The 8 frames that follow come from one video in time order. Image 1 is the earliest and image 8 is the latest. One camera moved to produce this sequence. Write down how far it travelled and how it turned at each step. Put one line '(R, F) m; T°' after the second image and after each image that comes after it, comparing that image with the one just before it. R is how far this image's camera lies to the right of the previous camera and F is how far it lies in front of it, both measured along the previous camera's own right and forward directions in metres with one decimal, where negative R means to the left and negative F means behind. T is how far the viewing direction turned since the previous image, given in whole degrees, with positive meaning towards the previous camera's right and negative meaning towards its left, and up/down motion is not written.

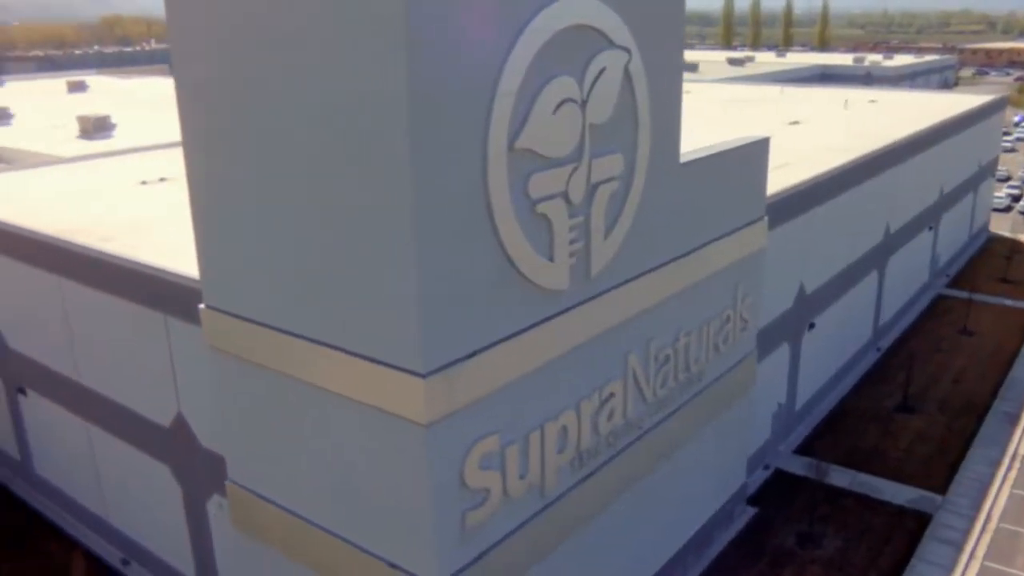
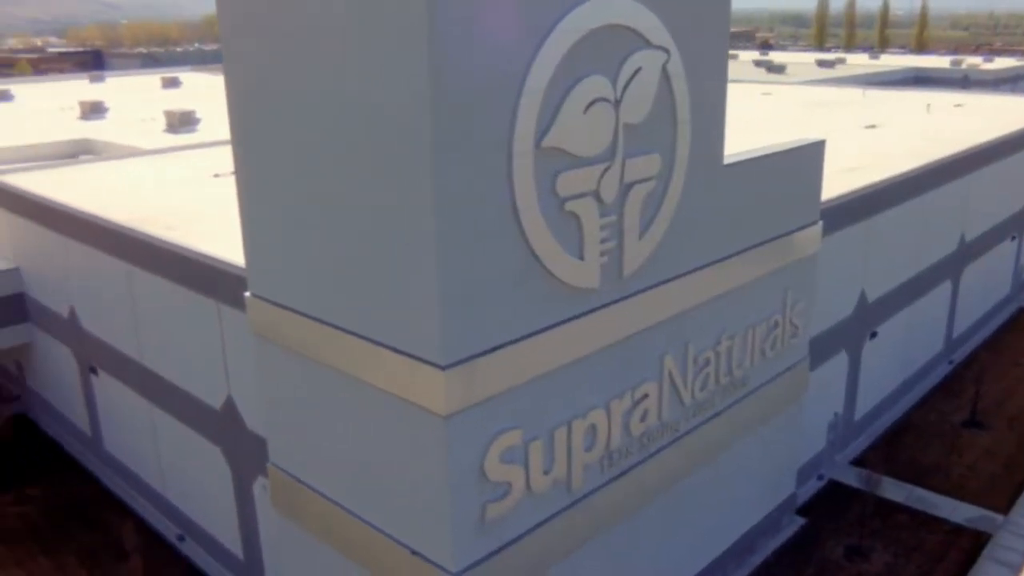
(+0.5, -0.1) m; -5°
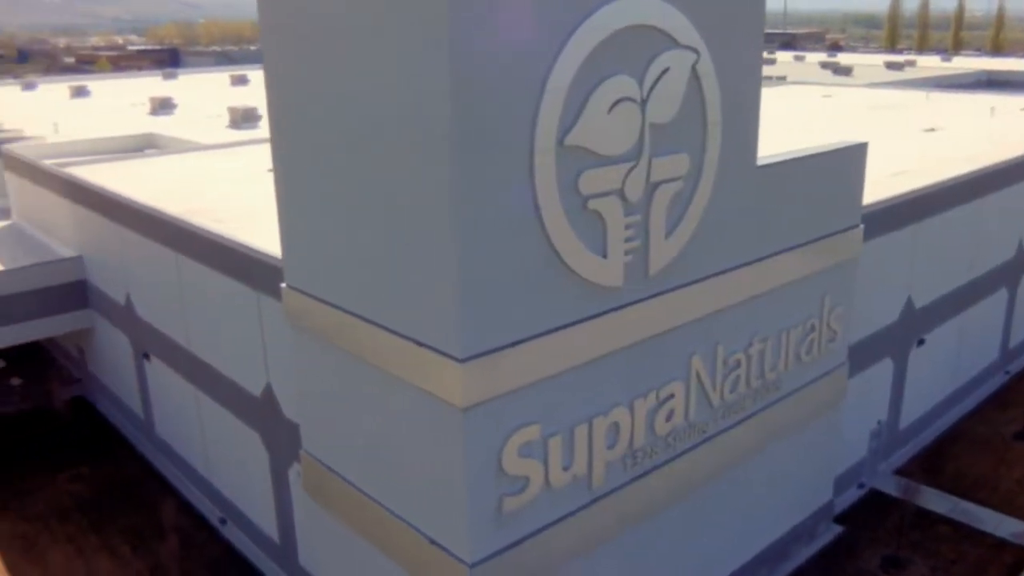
(+0.4, -0.1) m; -4°
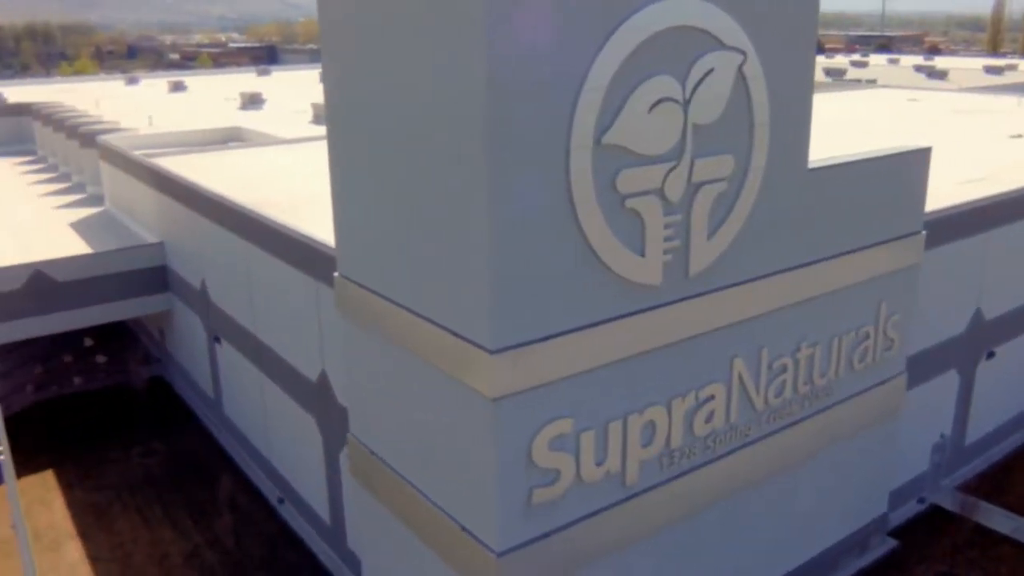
(+0.5, -0.2) m; -5°
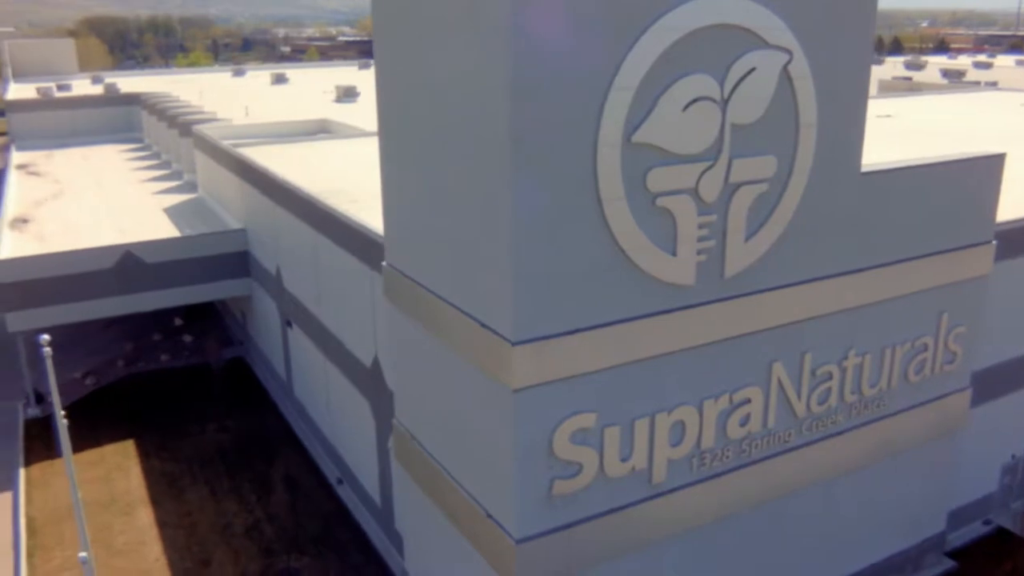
(+0.7, -0.1) m; -6°
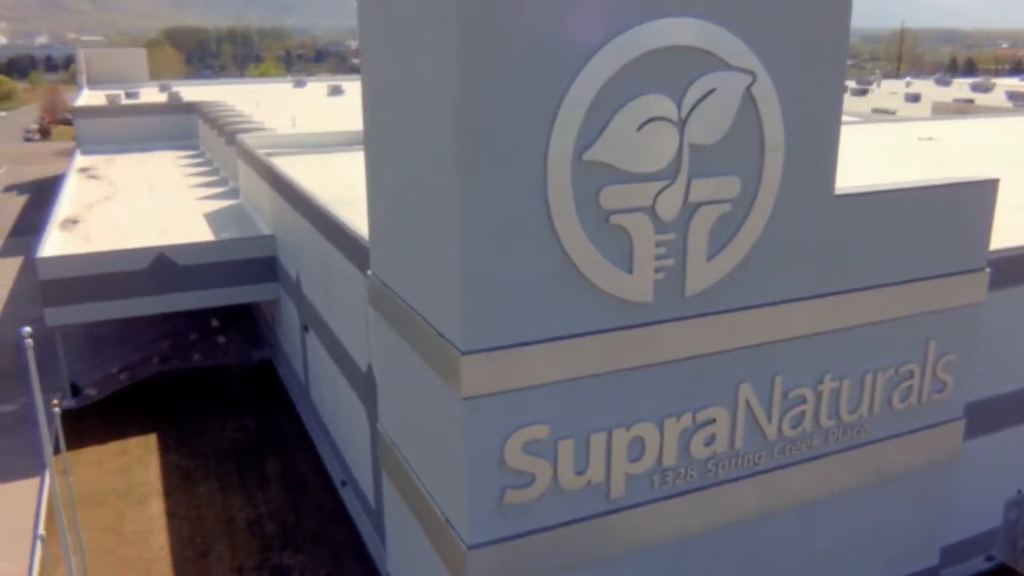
(+1.2, -0.2) m; -4°
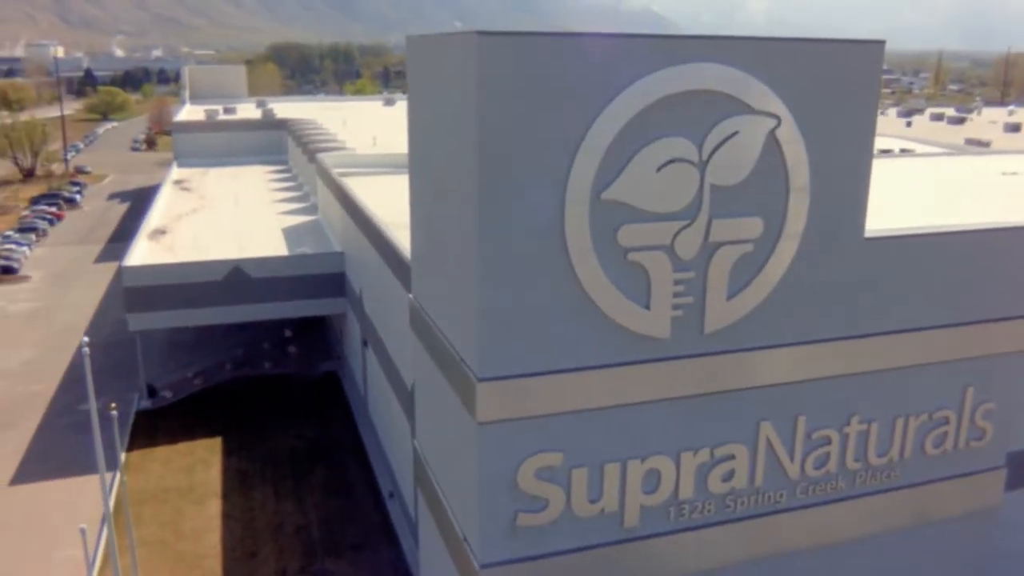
(+0.7, -0.4) m; -6°
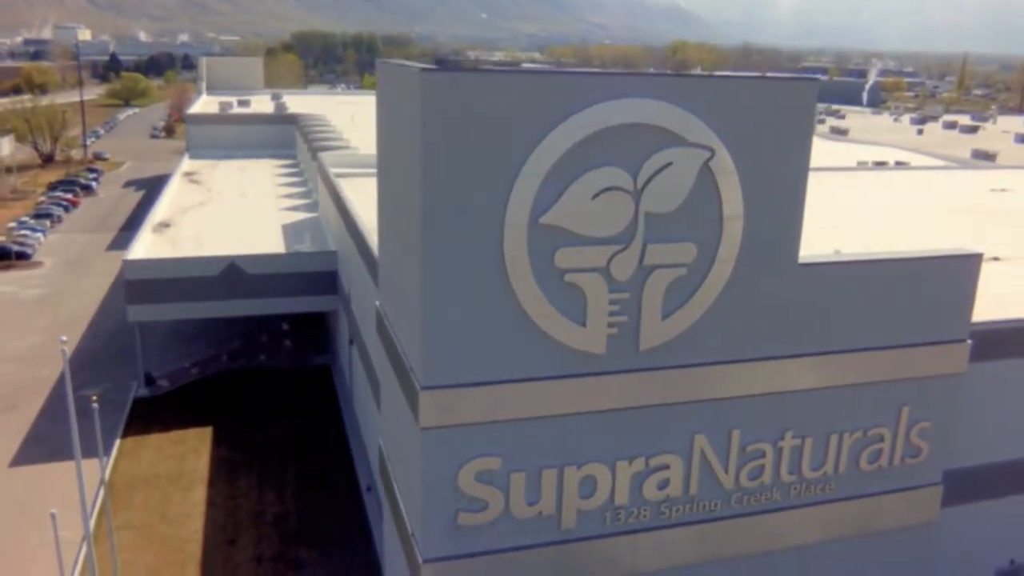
(+0.9, -0.7) m; -1°
